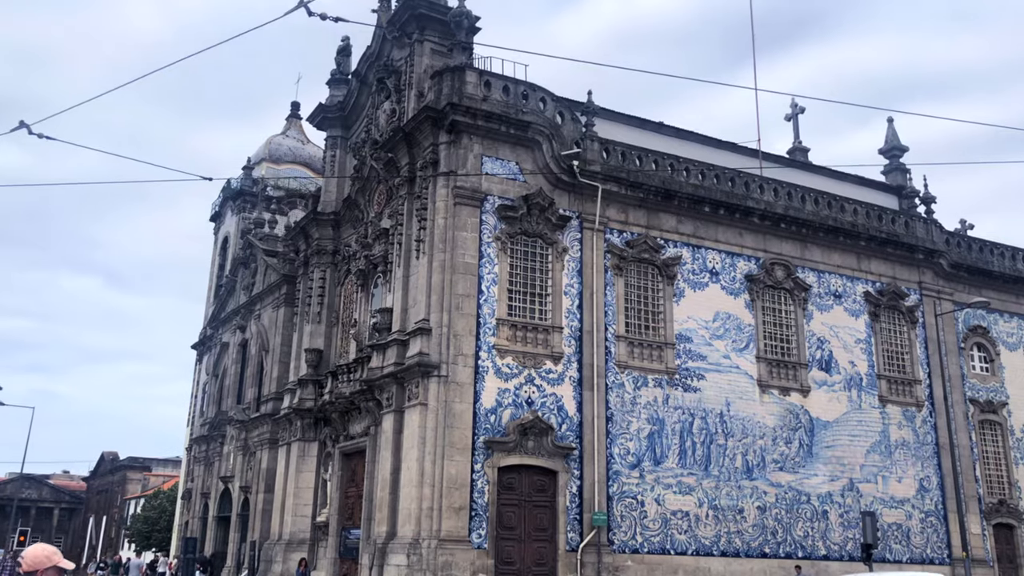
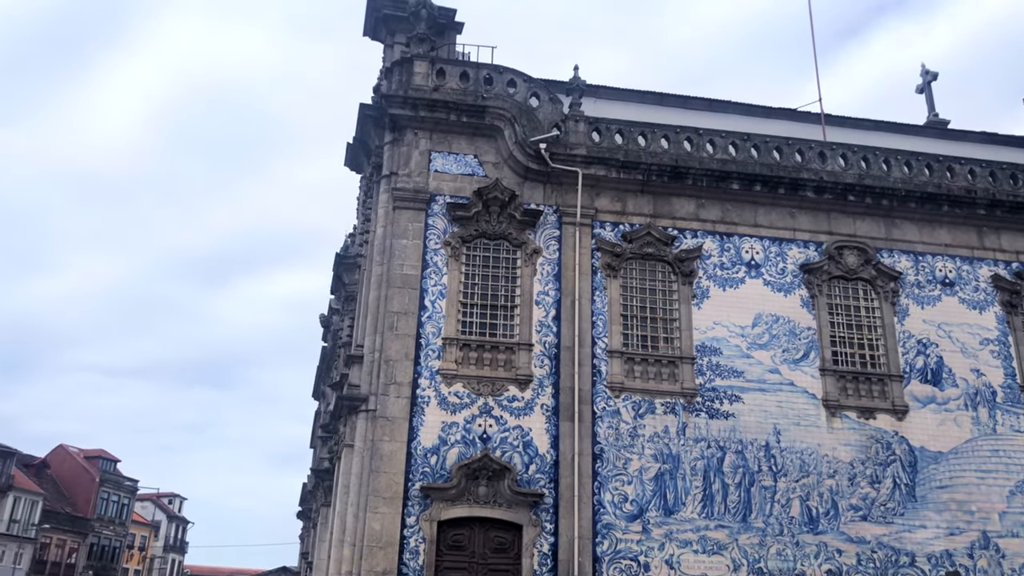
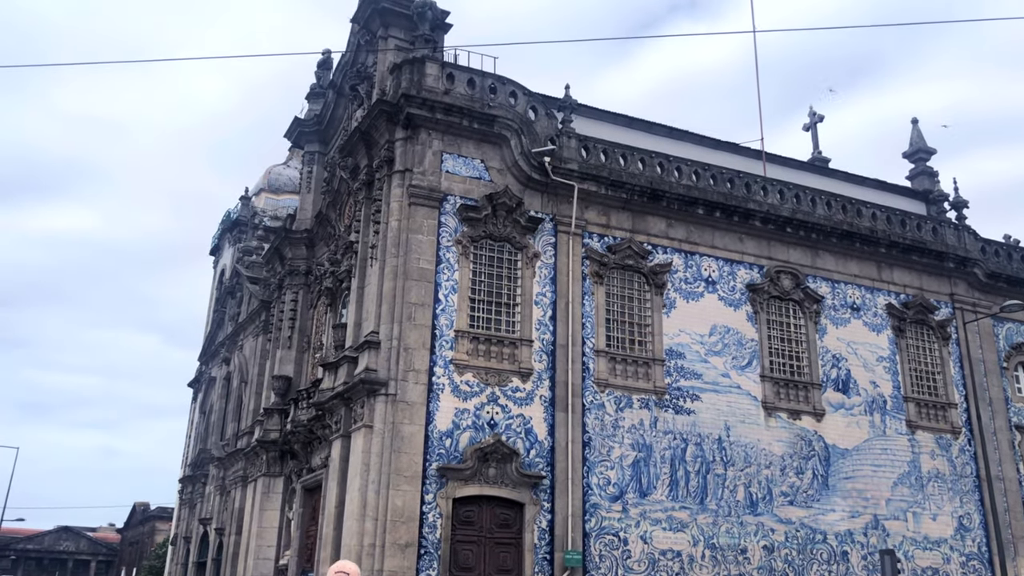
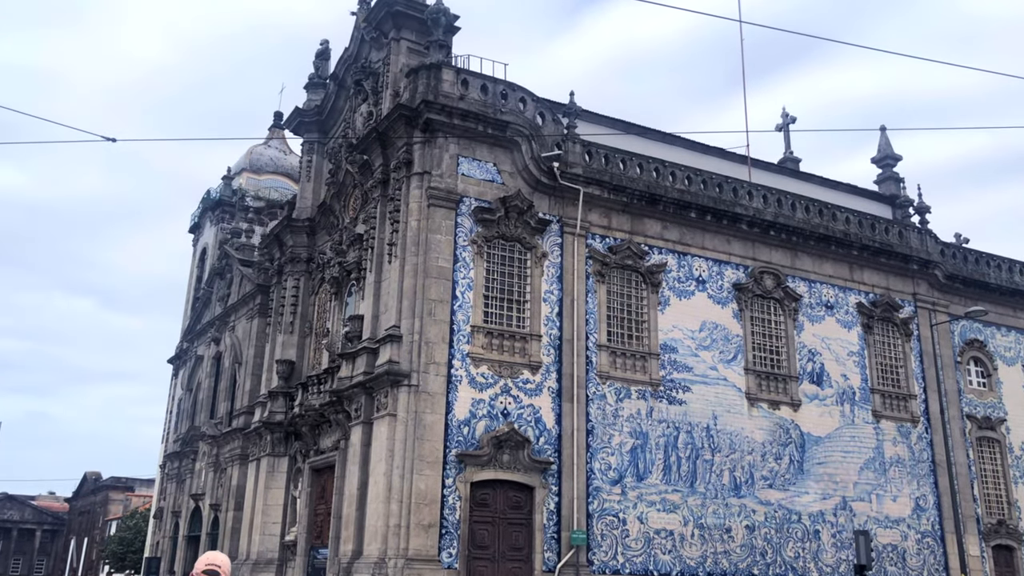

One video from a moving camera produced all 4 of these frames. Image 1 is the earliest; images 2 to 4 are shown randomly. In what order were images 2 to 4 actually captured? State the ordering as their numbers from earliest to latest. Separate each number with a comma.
4, 3, 2
